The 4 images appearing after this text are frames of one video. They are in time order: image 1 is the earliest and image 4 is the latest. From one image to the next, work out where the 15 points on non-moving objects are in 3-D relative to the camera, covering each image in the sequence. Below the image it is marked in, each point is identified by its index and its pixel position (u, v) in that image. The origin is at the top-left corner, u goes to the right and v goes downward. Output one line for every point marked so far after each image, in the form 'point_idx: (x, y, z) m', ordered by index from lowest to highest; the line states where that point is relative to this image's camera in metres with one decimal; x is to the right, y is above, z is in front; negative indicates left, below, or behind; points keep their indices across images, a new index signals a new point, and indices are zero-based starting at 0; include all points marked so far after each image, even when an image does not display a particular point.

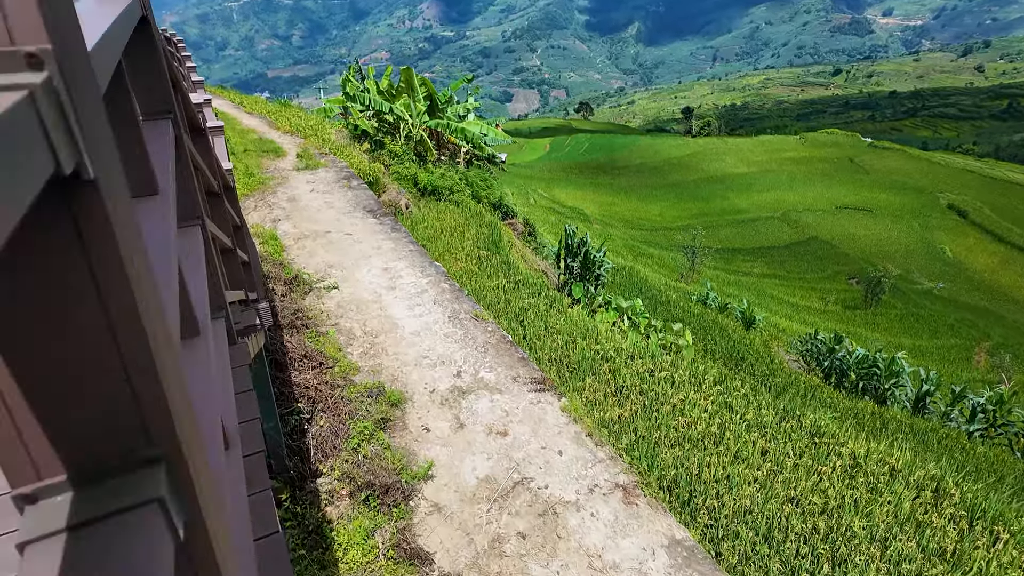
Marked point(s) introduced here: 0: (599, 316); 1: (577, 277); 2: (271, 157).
0: (+1.8, -0.6, +12.2) m
1: (+1.5, +0.3, +14.3) m
2: (-6.9, +3.7, +17.1) m
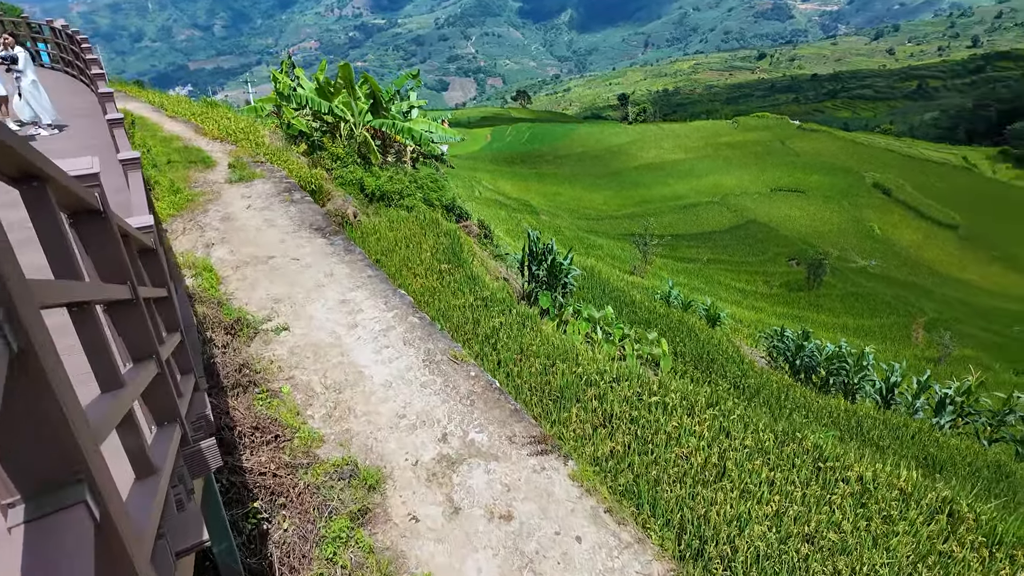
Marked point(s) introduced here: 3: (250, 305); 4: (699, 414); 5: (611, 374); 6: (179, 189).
0: (+1.2, -0.8, +11.5) m
1: (+0.7, +0.1, +13.5) m
2: (-8.1, +3.2, +15.5) m
3: (-3.5, -0.2, +8.1) m
4: (+2.7, -1.8, +8.6) m
5: (+1.6, -1.4, +9.3) m
6: (-7.3, +2.2, +13.0) m
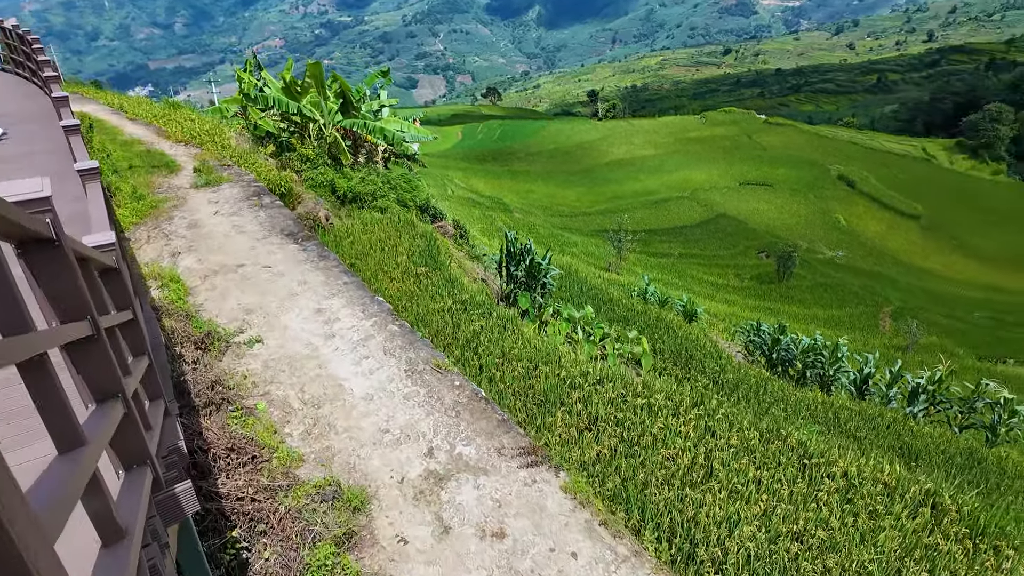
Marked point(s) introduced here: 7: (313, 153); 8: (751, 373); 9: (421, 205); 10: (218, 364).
0: (+0.8, -0.8, +11.4) m
1: (+0.2, +0.1, +13.4) m
2: (-8.8, +2.9, +15.0) m
3: (-3.8, -0.3, +7.7) m
4: (+2.4, -1.8, +8.6) m
5: (+1.3, -1.4, +9.2) m
6: (-7.8, +2.0, +12.6) m
7: (-6.5, +4.4, +19.6) m
8: (+5.7, -2.0, +14.3) m
9: (-2.9, +2.6, +19.2) m
10: (-3.2, -0.8, +6.6) m
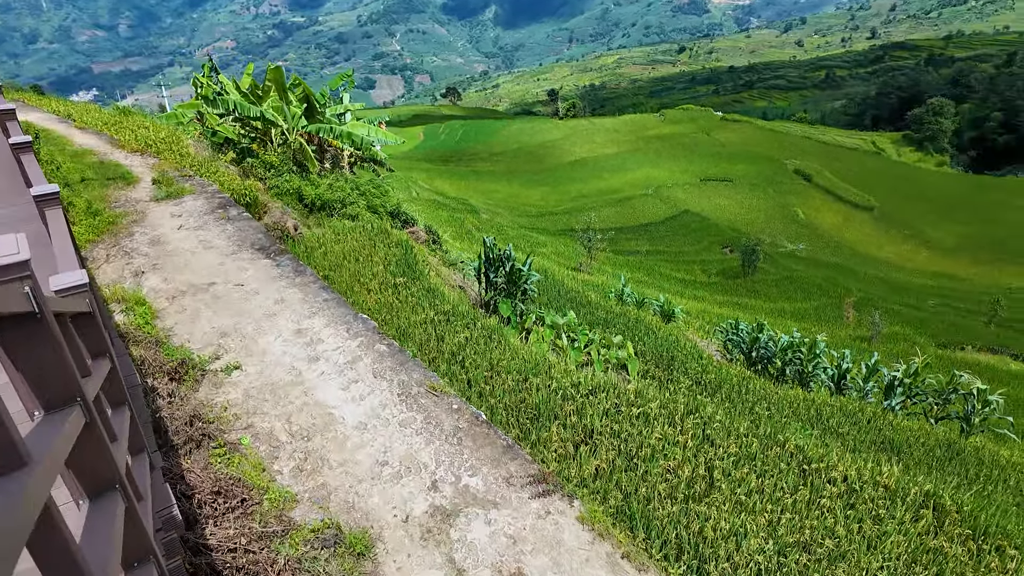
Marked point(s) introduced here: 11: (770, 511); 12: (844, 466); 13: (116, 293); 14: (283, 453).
0: (+0.5, -0.9, +11.1) m
1: (-0.2, -0.1, +13.1) m
2: (-9.4, +2.5, +14.2) m
3: (-3.9, -0.6, +7.2) m
4: (+2.3, -1.9, +8.4) m
5: (+1.2, -1.5, +9.0) m
6: (-8.2, +1.6, +11.8) m
7: (-7.4, +4.1, +18.9) m
8: (+5.3, -2.0, +14.3) m
9: (-3.8, +2.4, +18.7) m
10: (-3.2, -1.0, +6.1) m
11: (+2.9, -2.5, +6.7) m
12: (+4.3, -2.3, +7.7) m
13: (-5.4, -0.1, +8.1) m
14: (-2.1, -1.5, +5.4) m
